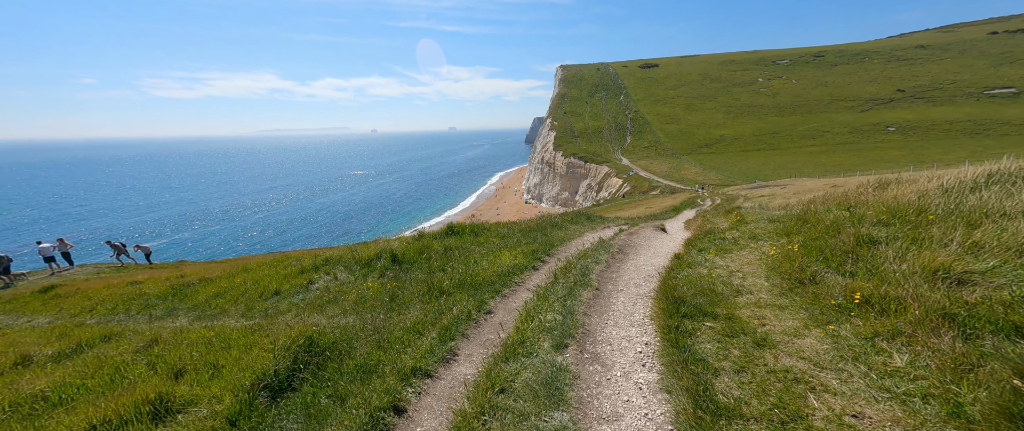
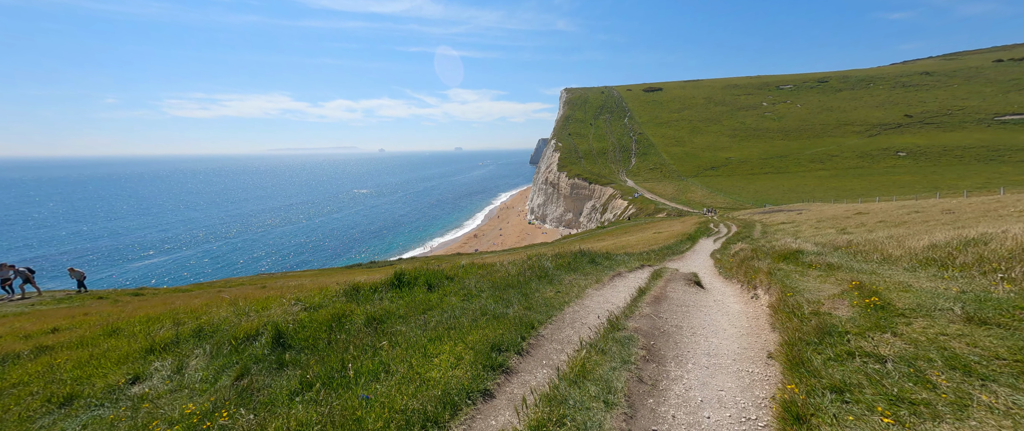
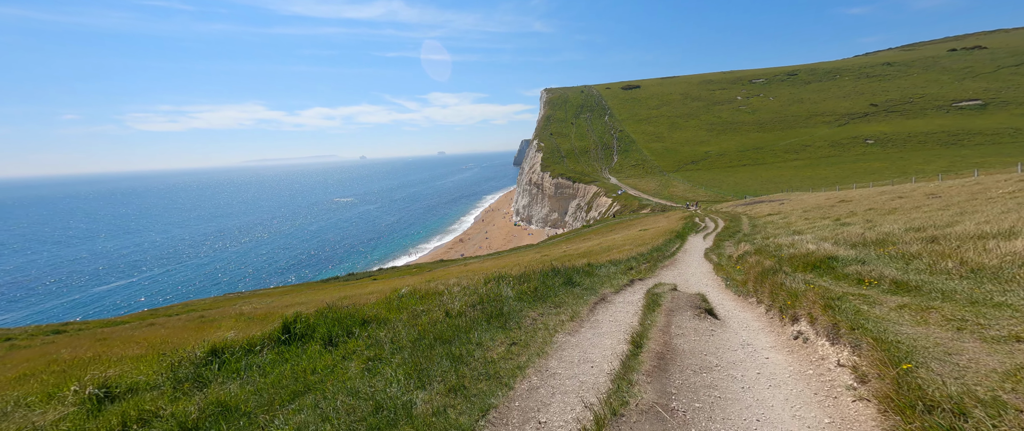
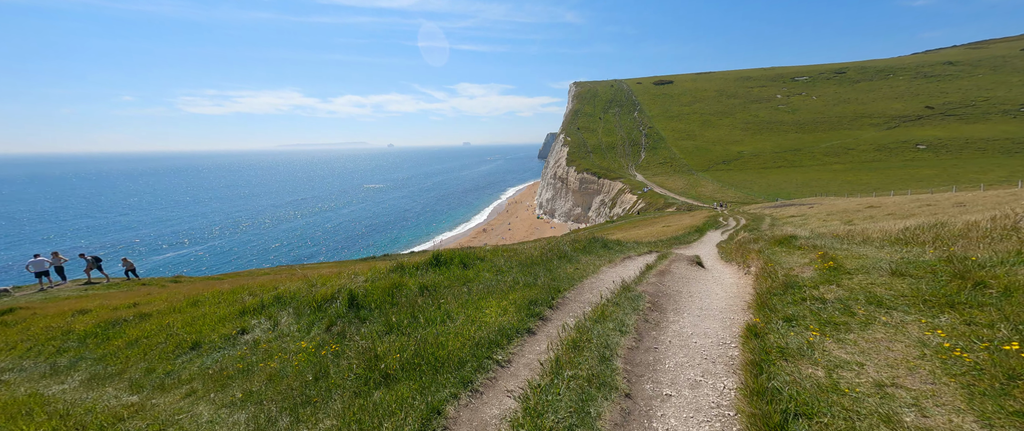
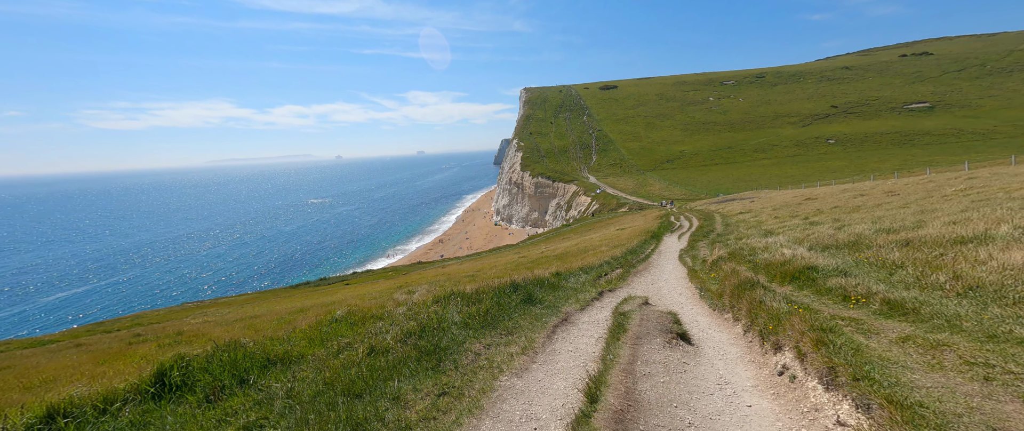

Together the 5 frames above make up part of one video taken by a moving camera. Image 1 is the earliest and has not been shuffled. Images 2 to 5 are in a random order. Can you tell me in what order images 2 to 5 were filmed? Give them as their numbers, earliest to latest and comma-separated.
4, 2, 3, 5
